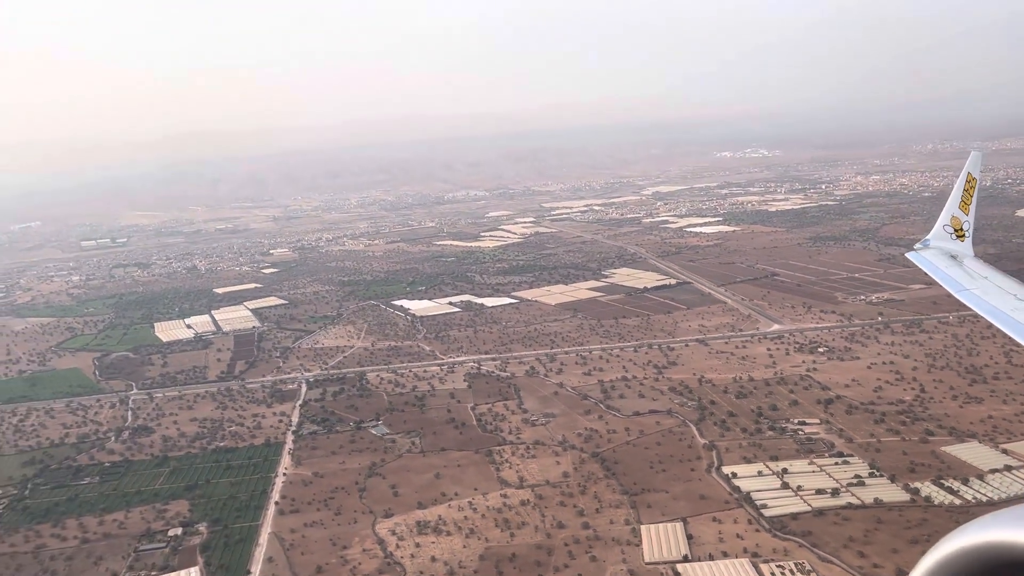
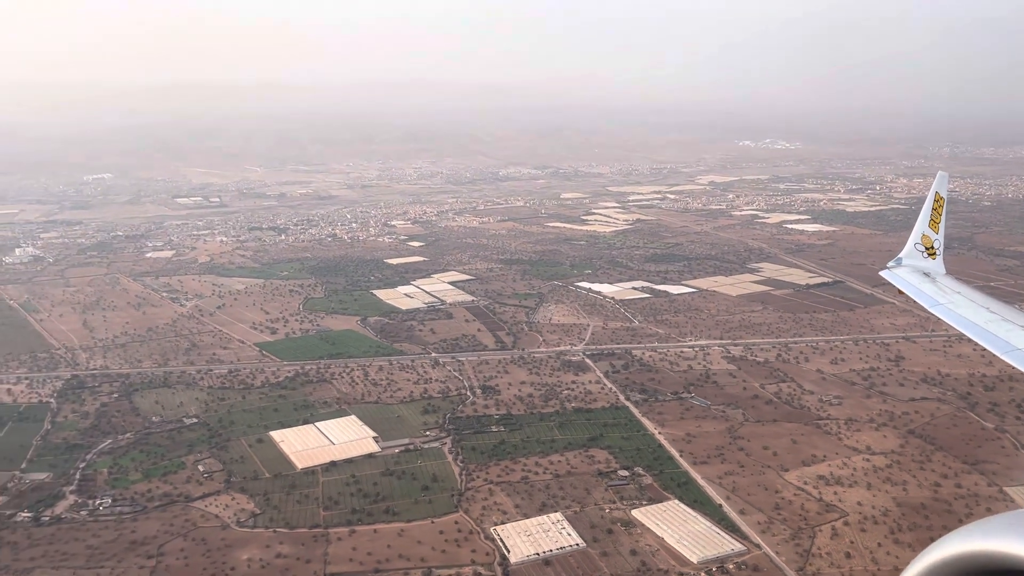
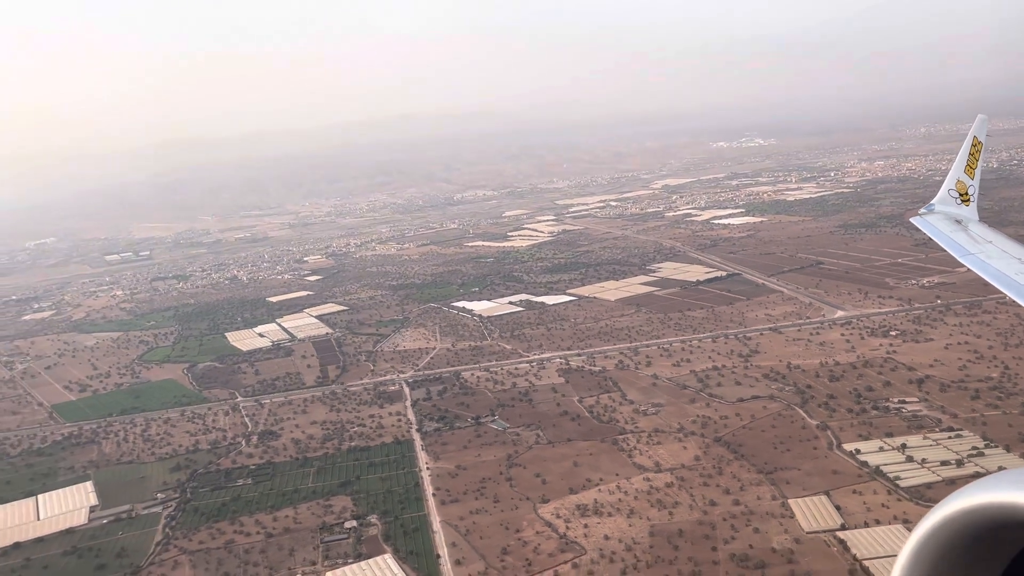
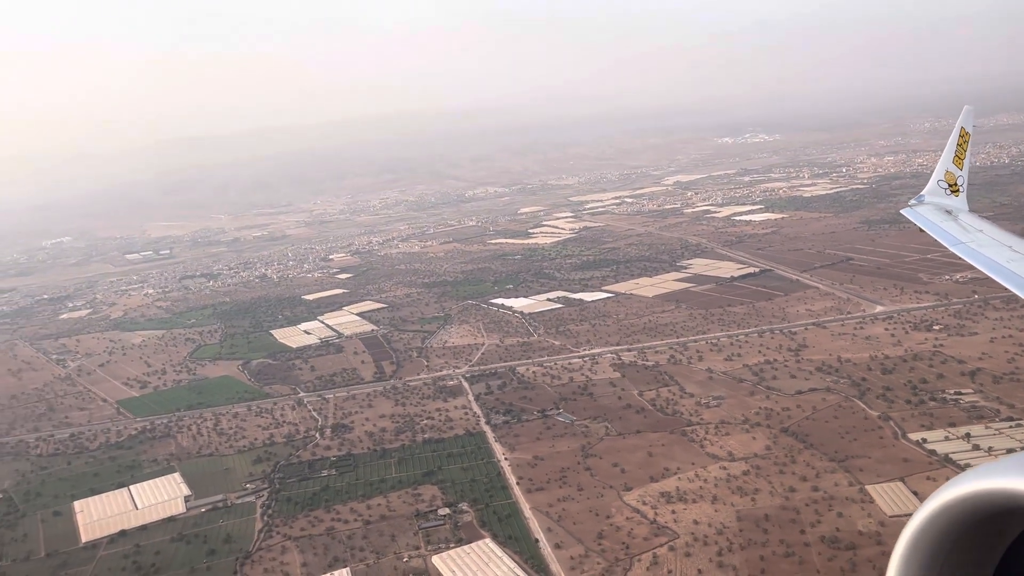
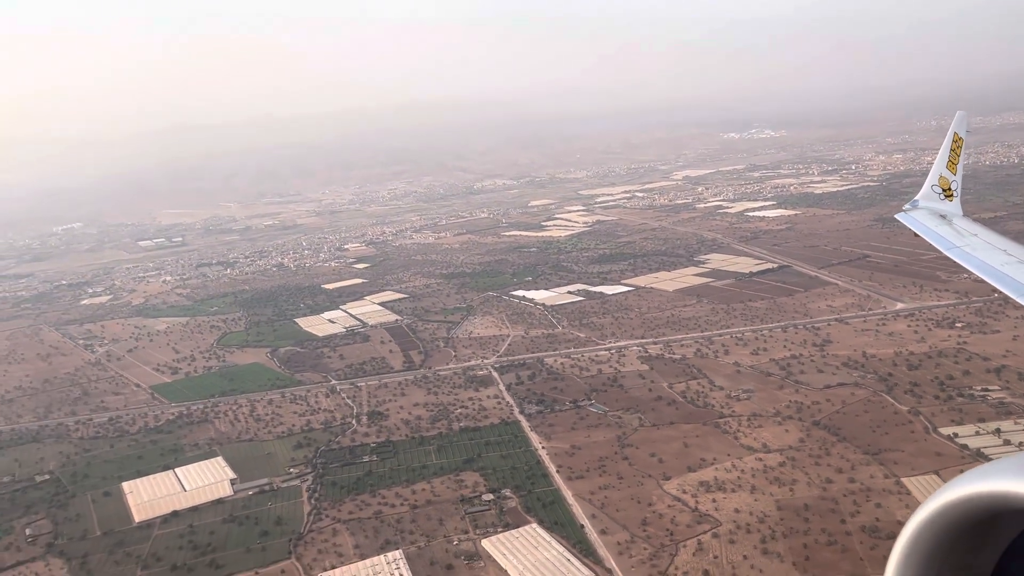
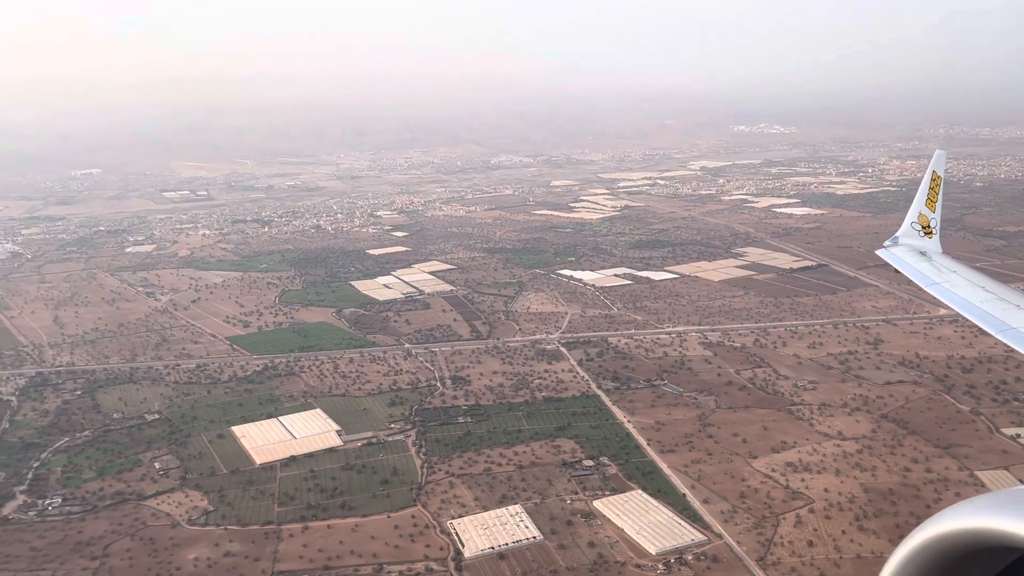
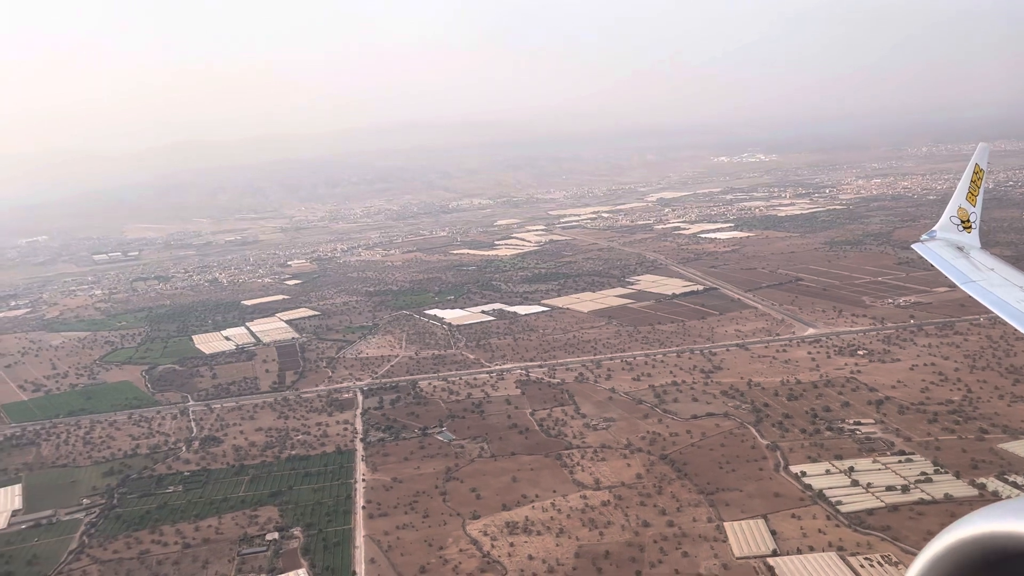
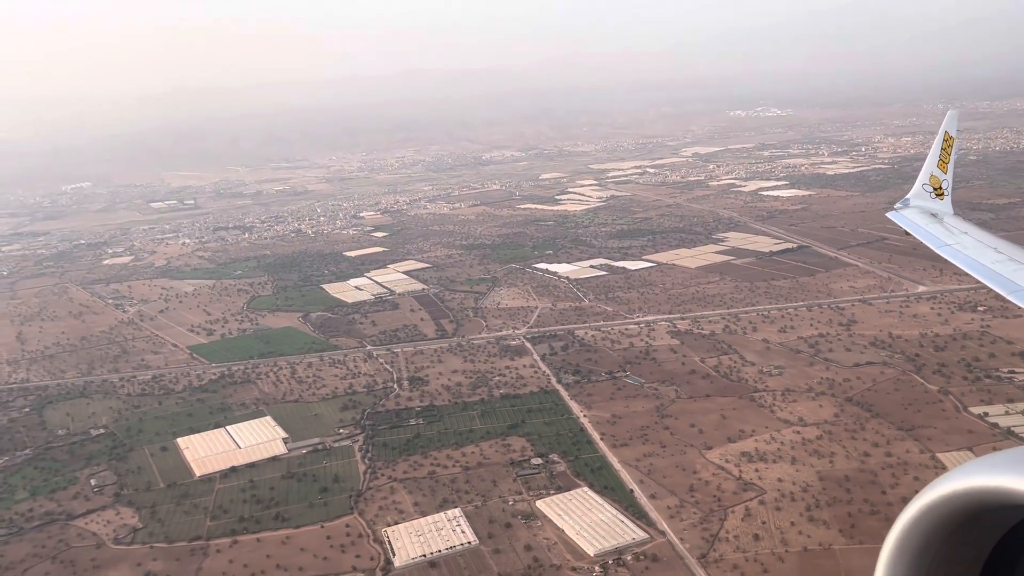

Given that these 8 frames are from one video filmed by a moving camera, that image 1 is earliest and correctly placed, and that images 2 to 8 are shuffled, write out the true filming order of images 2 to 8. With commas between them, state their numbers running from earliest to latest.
7, 3, 4, 5, 8, 6, 2
